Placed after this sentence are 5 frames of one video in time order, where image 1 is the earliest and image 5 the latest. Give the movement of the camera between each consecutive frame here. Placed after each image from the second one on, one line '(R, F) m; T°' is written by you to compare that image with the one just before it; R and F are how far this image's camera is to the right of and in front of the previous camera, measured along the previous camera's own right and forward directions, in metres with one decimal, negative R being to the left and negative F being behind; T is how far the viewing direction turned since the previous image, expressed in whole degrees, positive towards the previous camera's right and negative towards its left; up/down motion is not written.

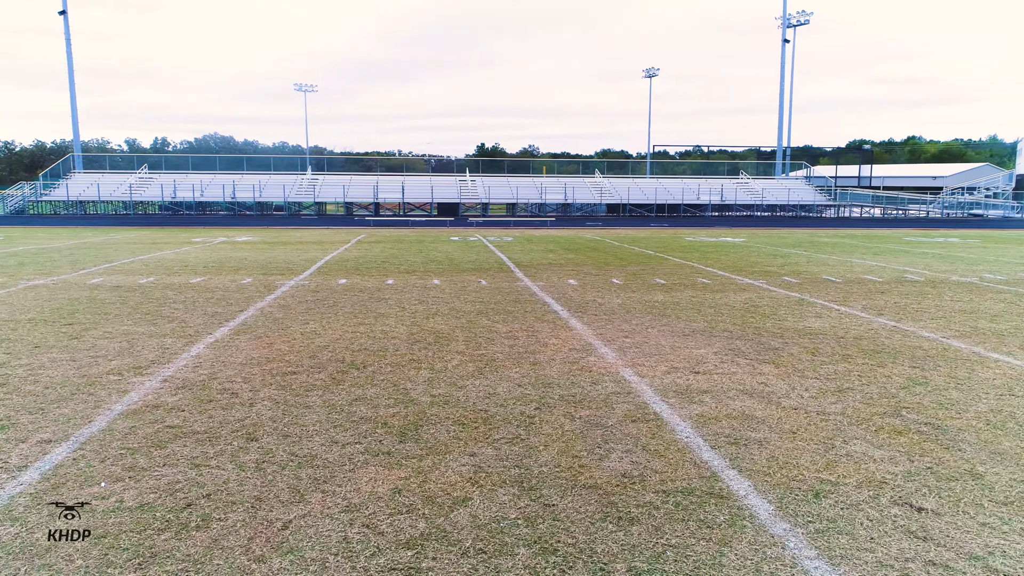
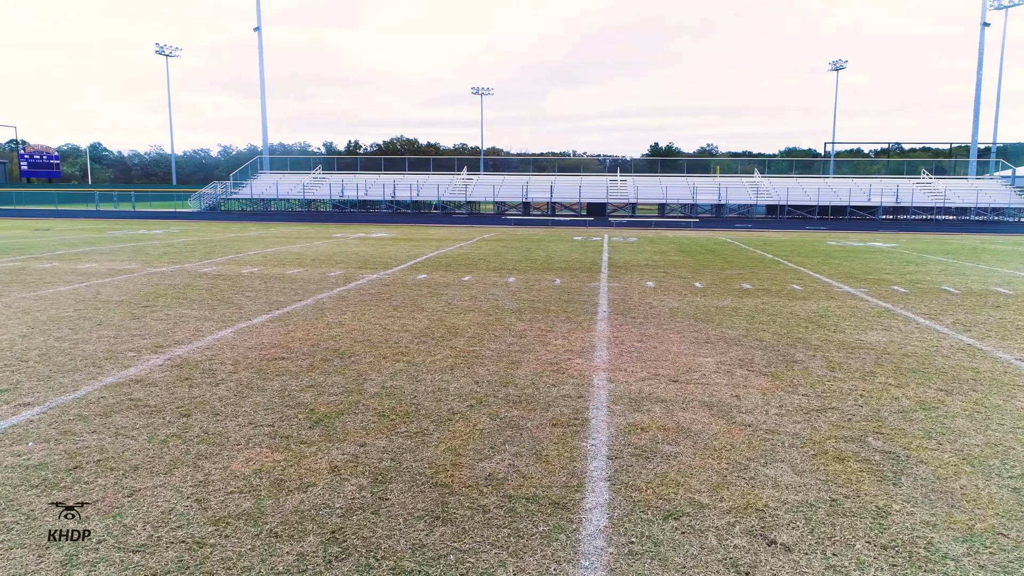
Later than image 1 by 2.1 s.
(+1.1, +0.2) m; -13°
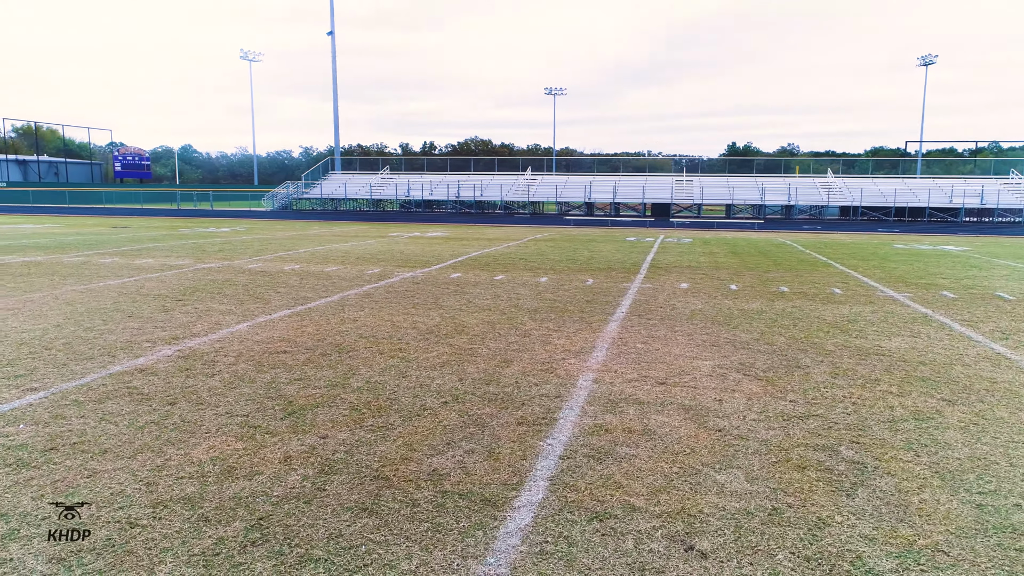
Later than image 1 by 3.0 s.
(+0.5, 0.0) m; -6°
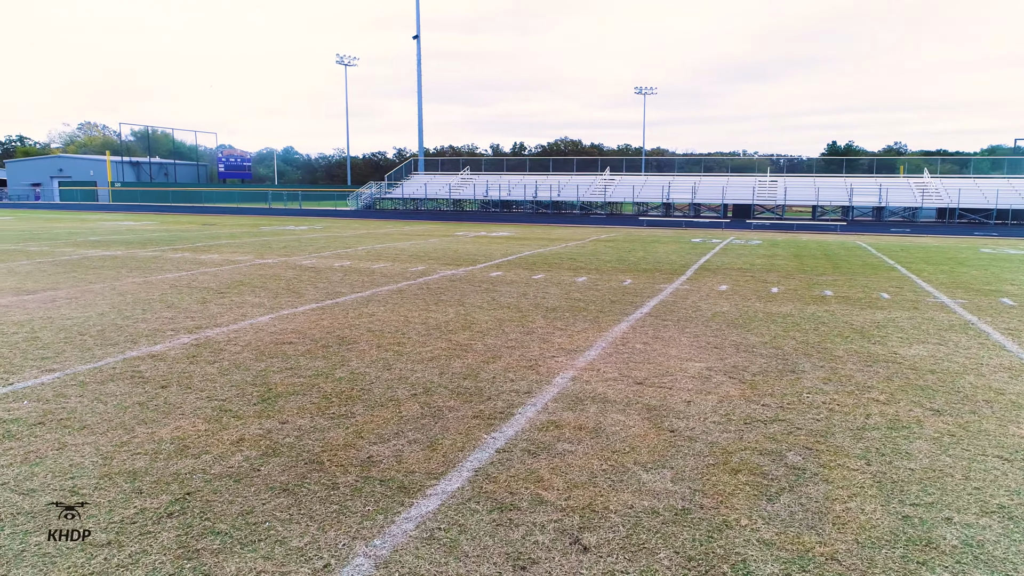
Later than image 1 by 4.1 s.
(+0.6, 0.0) m; -7°
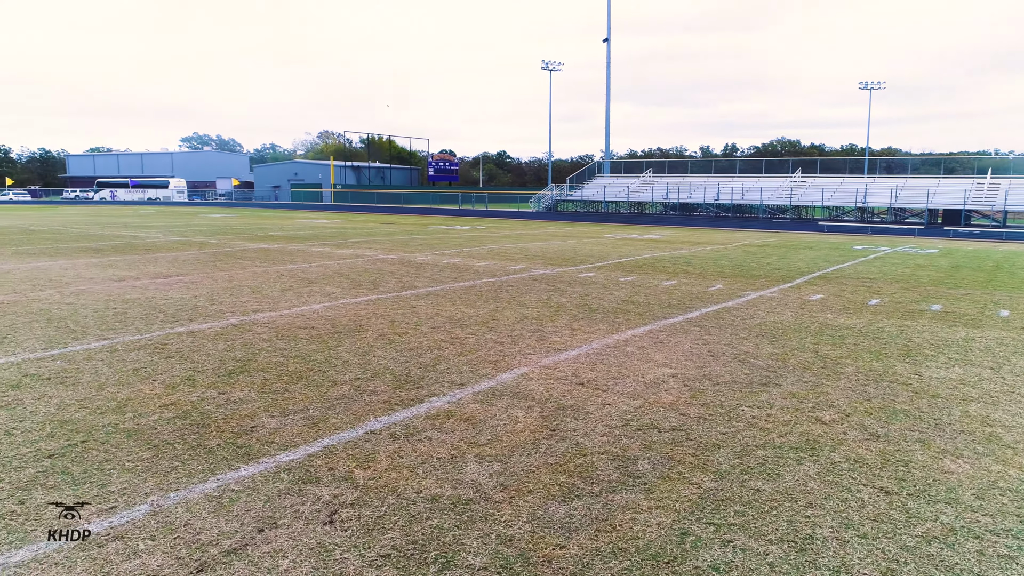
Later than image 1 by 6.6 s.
(+1.4, +0.1) m; -16°
